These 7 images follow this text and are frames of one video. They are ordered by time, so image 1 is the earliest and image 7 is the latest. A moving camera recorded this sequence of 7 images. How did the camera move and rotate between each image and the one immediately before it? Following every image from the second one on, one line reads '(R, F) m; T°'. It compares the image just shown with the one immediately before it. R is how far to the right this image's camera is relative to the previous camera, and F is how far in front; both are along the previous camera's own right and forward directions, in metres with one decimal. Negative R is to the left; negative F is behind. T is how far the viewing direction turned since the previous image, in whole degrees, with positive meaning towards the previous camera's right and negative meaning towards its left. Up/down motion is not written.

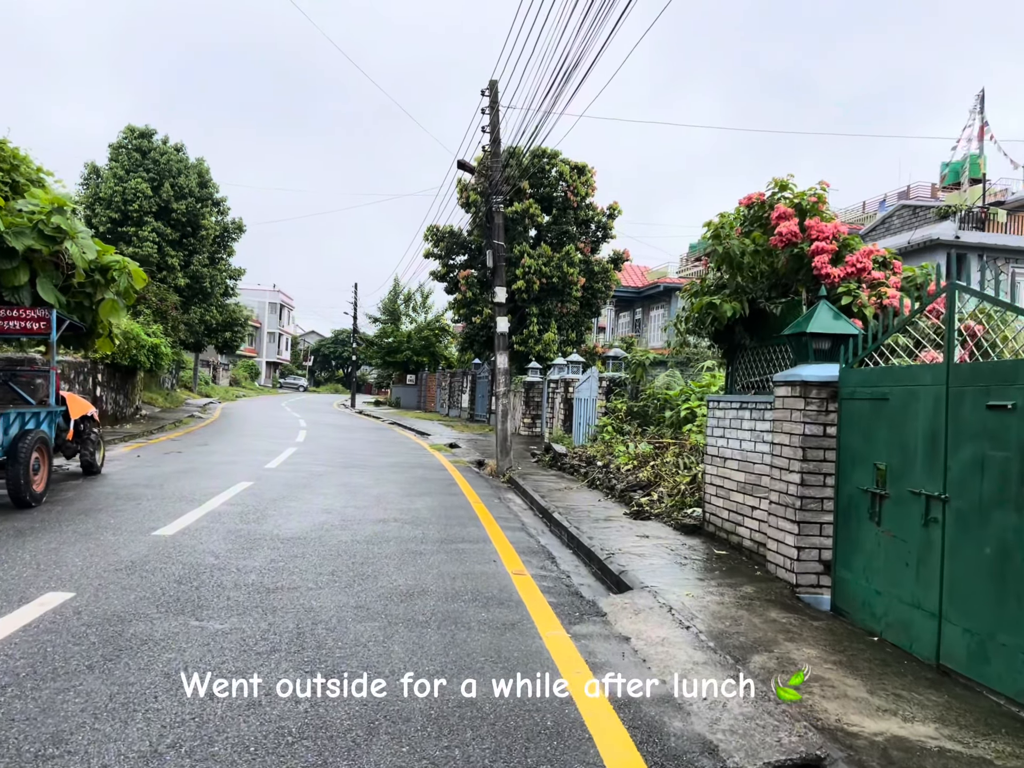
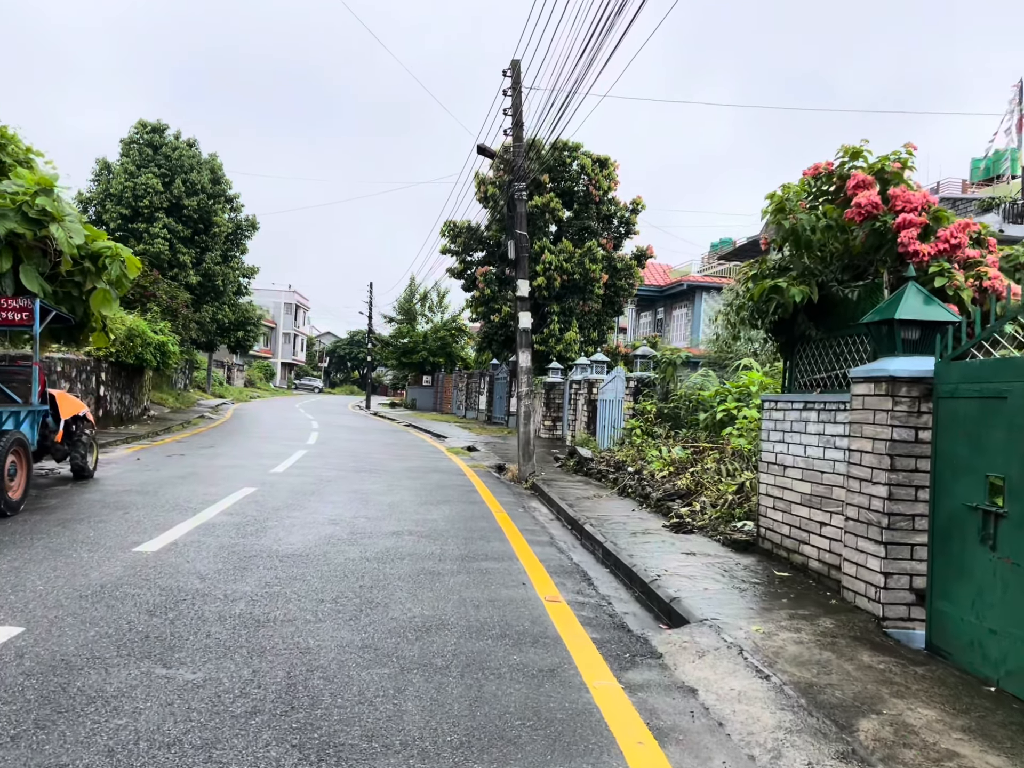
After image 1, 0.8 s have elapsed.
(-0.1, +0.8) m; -1°
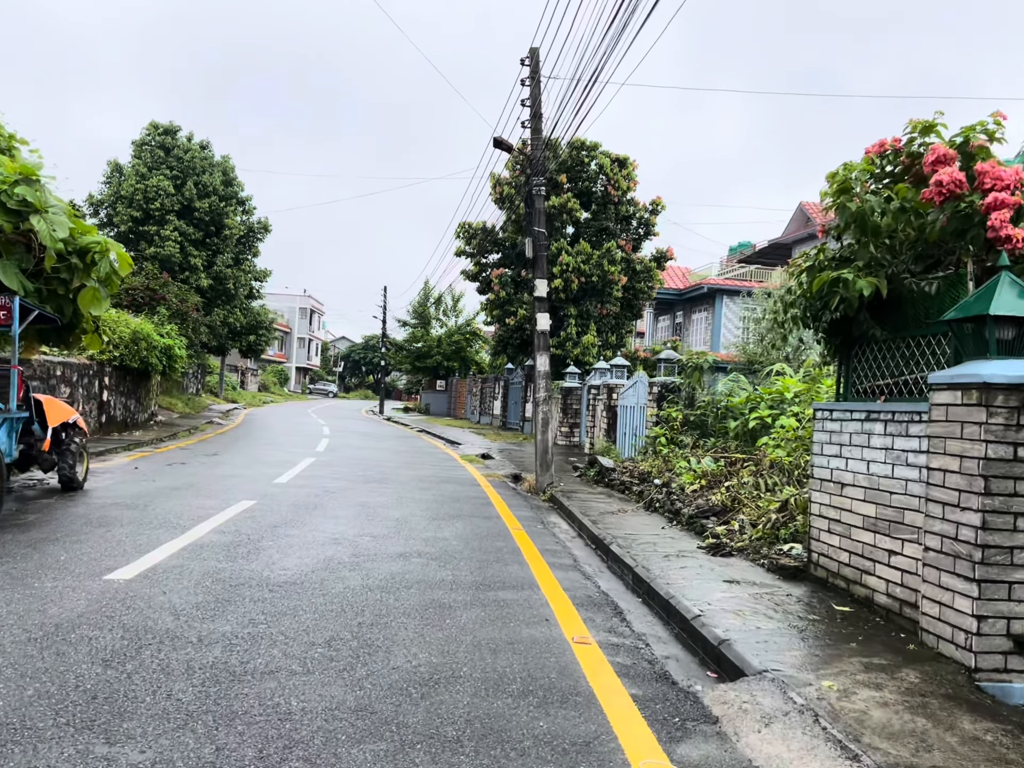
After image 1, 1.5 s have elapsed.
(0.0, +0.7) m; -1°
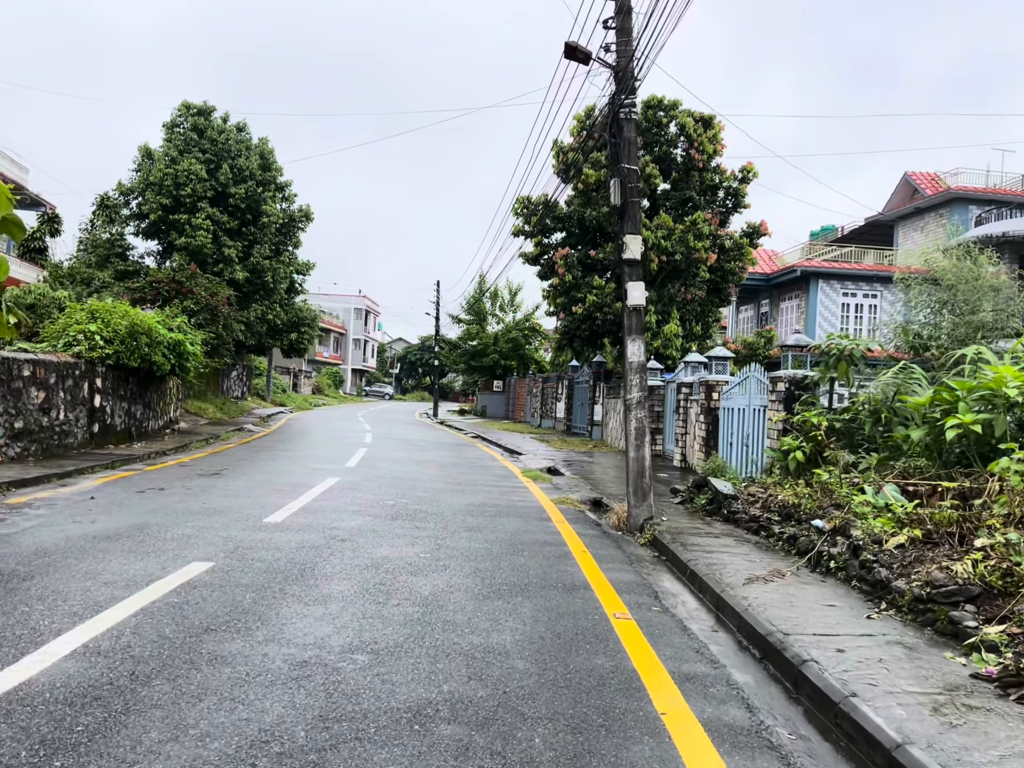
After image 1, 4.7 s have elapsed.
(-0.2, +3.0) m; -4°
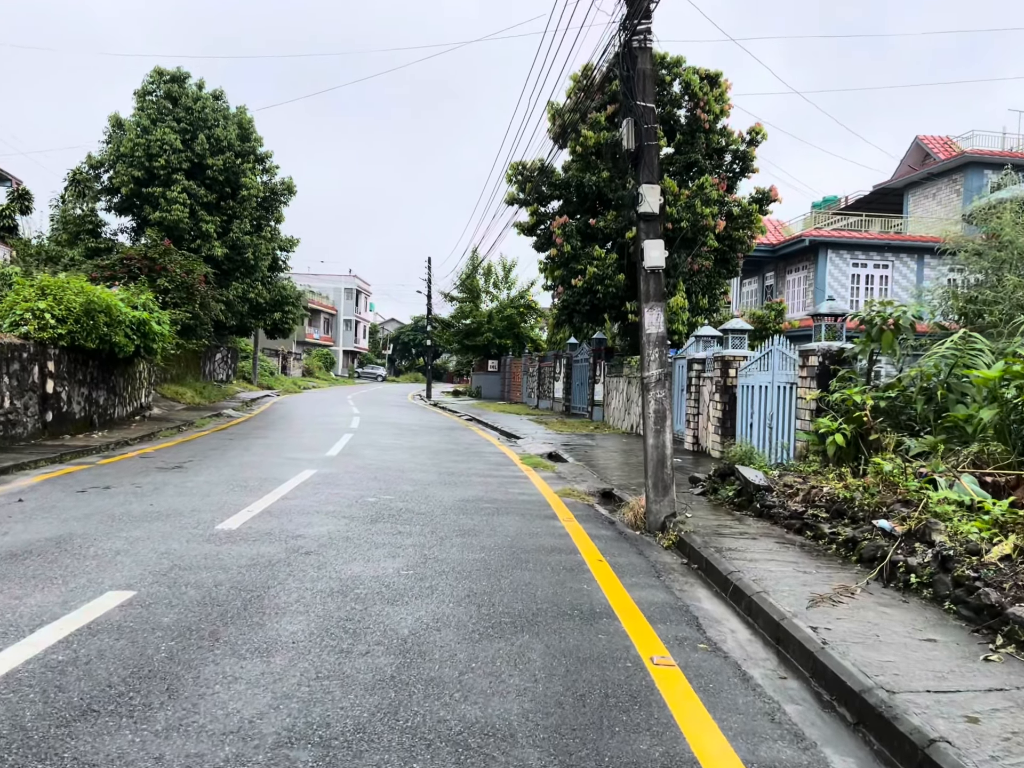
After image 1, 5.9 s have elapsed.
(0.0, +1.2) m; 0°
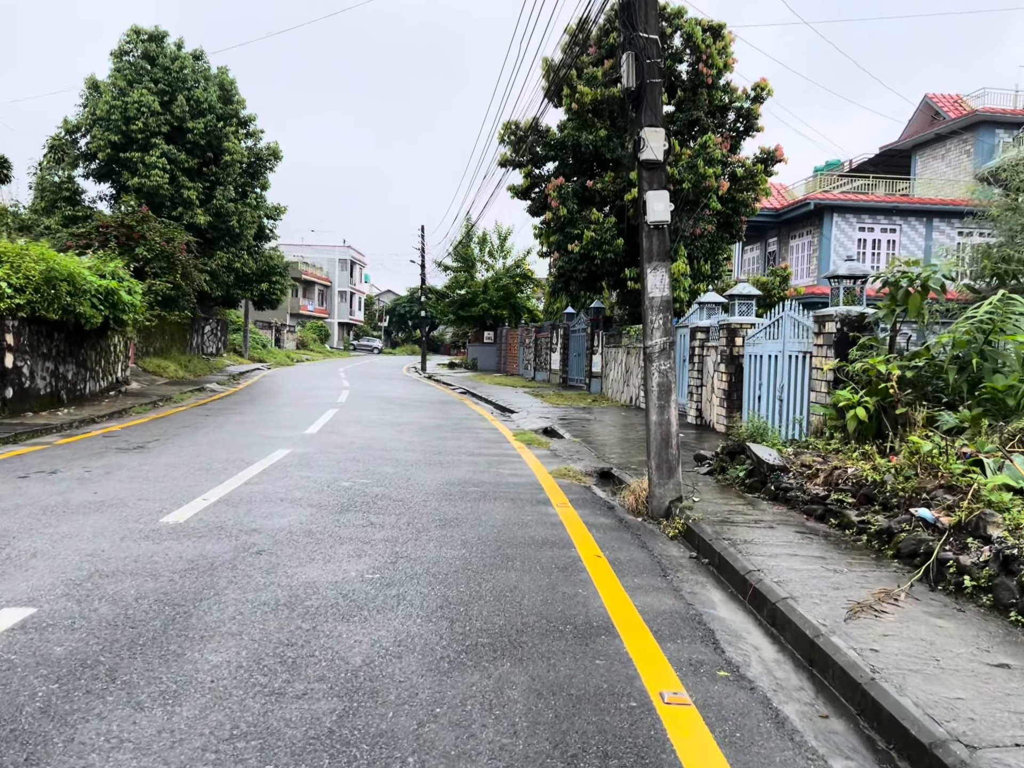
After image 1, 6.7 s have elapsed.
(+0.1, +0.7) m; 0°
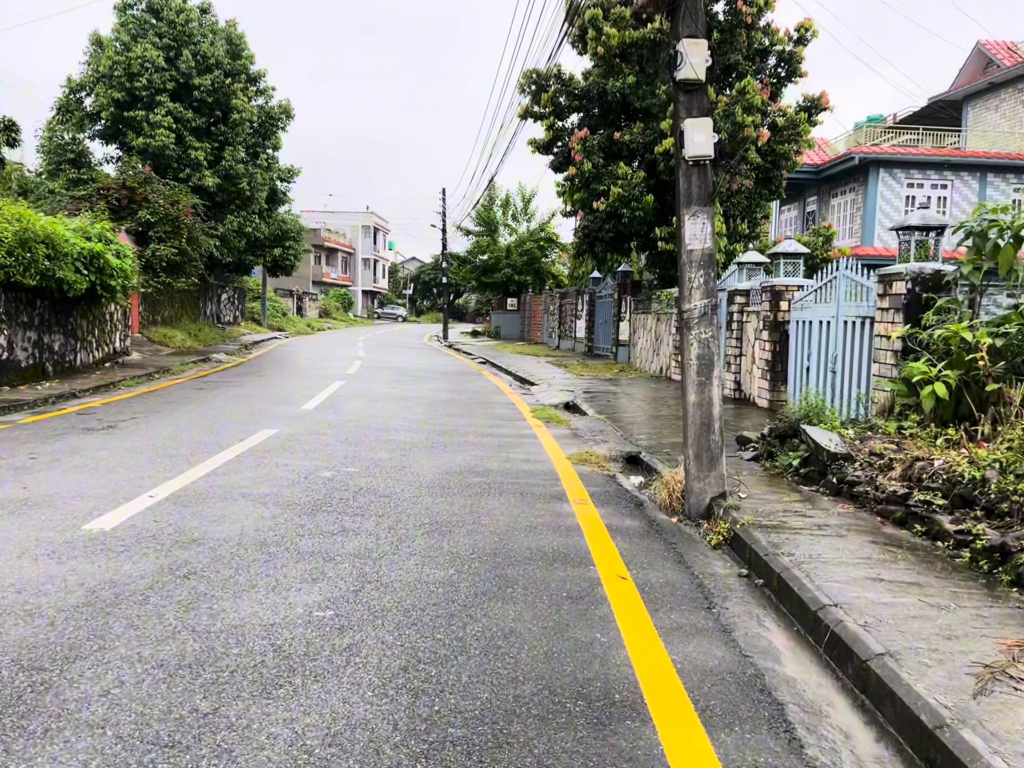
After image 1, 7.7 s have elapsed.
(+0.1, +1.1) m; -2°
